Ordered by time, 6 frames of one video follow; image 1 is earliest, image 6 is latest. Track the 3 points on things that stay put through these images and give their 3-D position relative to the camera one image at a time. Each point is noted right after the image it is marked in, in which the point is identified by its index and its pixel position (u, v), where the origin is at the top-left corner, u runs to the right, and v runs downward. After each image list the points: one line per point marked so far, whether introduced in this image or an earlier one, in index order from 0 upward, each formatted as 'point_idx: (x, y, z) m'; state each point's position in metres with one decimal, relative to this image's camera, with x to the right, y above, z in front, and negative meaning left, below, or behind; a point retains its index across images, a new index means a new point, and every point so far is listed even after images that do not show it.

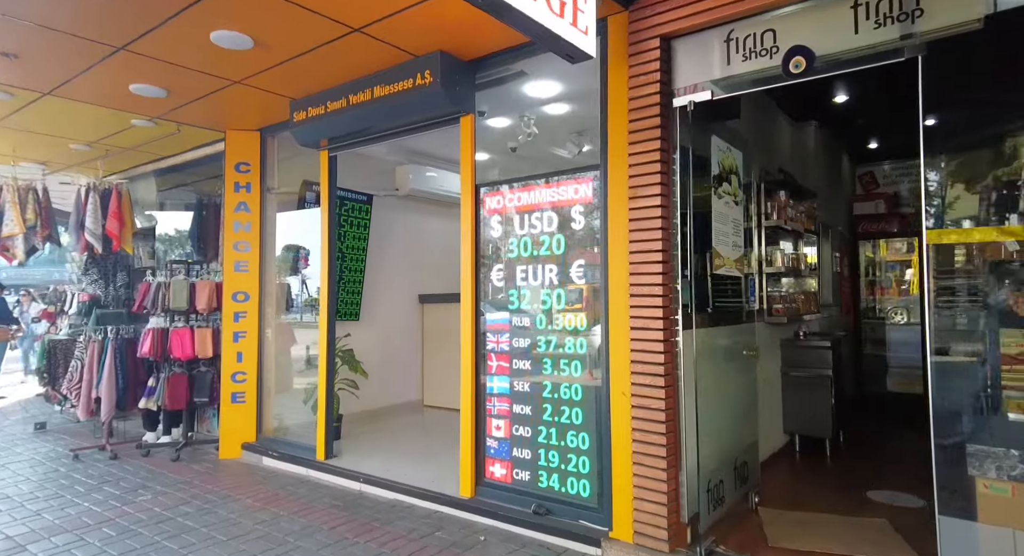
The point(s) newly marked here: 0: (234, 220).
0: (-2.4, +0.5, +5.5) m
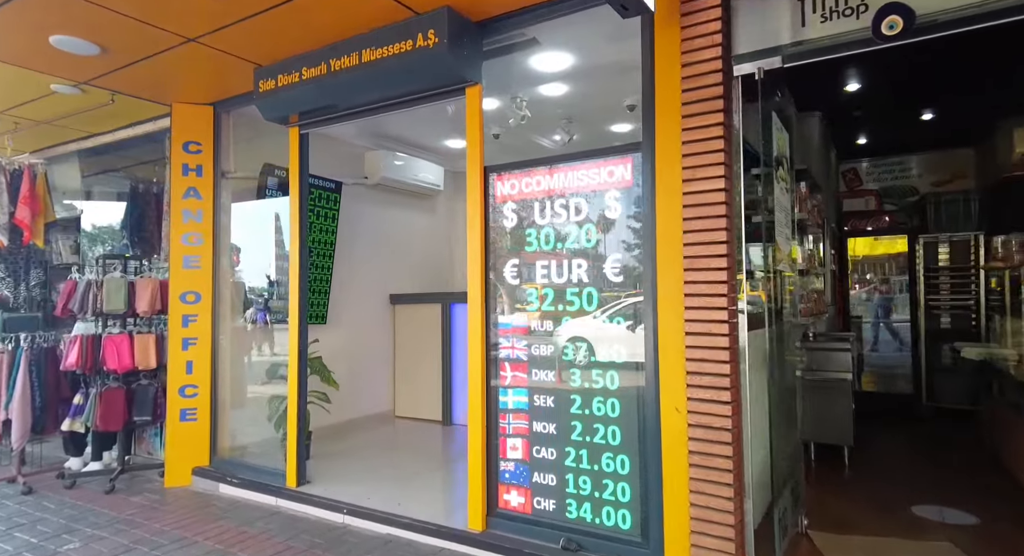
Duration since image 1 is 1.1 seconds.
0: (-2.5, +0.5, +4.7) m
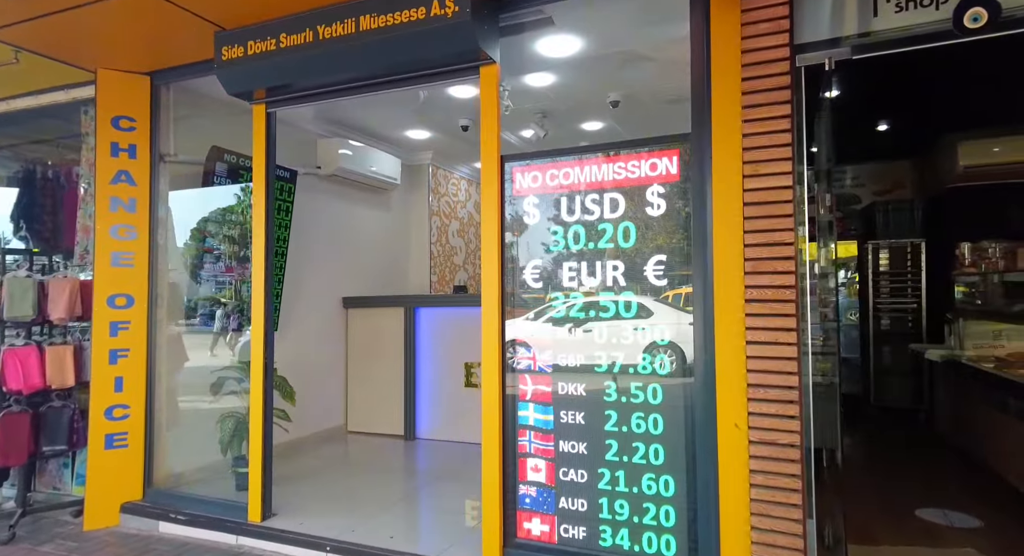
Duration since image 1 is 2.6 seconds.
0: (-2.5, +0.5, +4.0) m
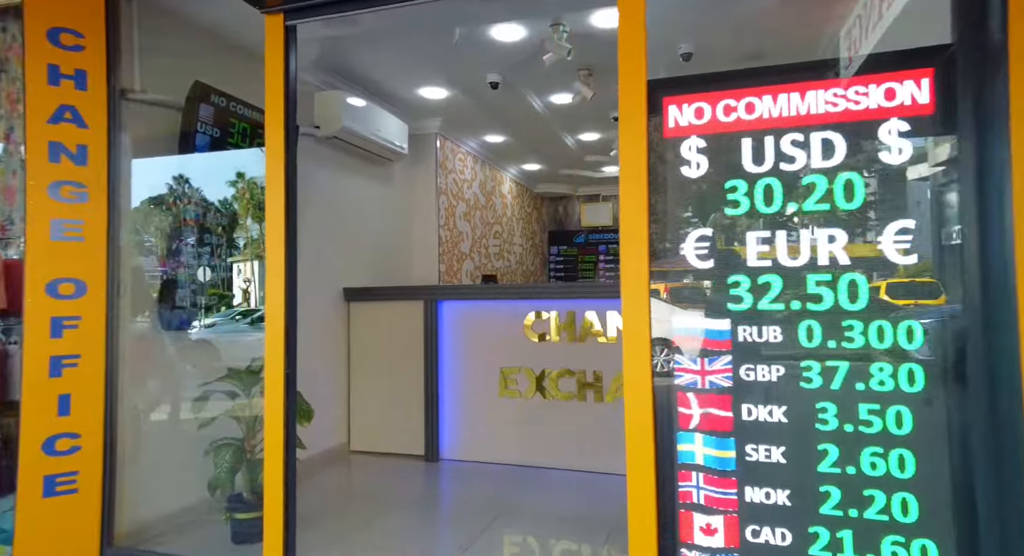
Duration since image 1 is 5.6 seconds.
0: (-2.1, +0.6, +2.8) m
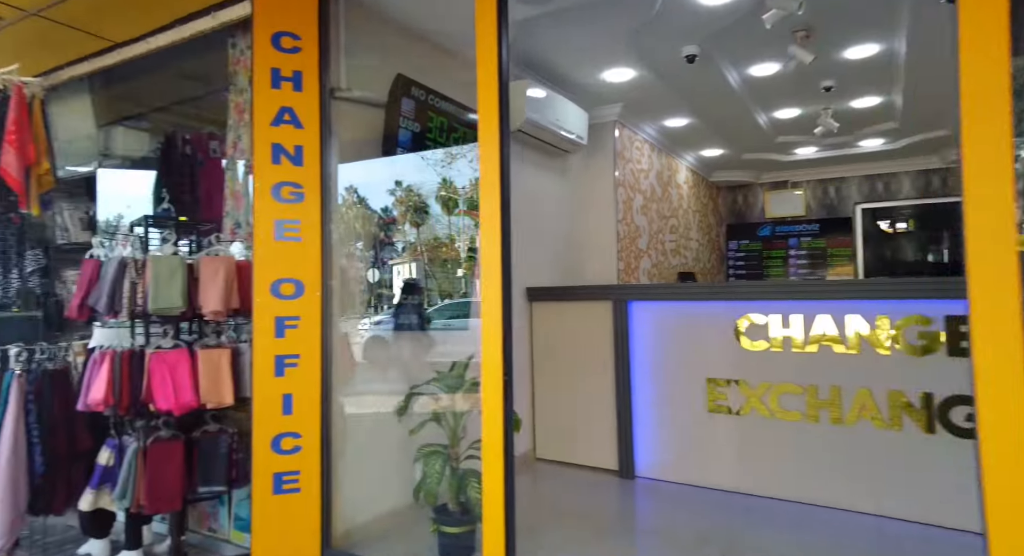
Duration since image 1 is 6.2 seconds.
0: (-1.1, +0.6, +2.8) m
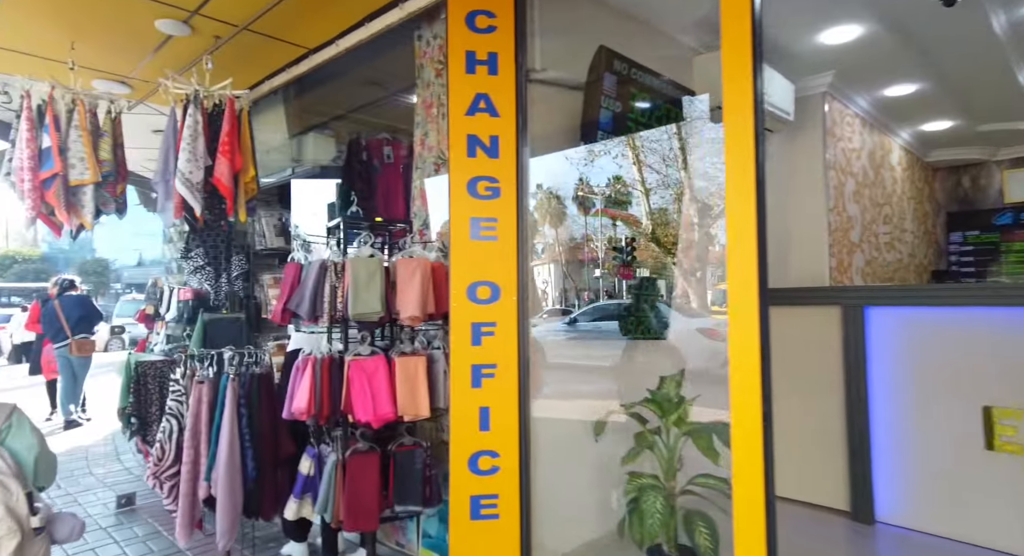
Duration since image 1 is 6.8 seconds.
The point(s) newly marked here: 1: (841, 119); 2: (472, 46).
0: (-0.2, +0.6, +2.6) m
1: (+2.7, +1.3, +5.1) m
2: (-0.2, +1.0, +2.6) m
